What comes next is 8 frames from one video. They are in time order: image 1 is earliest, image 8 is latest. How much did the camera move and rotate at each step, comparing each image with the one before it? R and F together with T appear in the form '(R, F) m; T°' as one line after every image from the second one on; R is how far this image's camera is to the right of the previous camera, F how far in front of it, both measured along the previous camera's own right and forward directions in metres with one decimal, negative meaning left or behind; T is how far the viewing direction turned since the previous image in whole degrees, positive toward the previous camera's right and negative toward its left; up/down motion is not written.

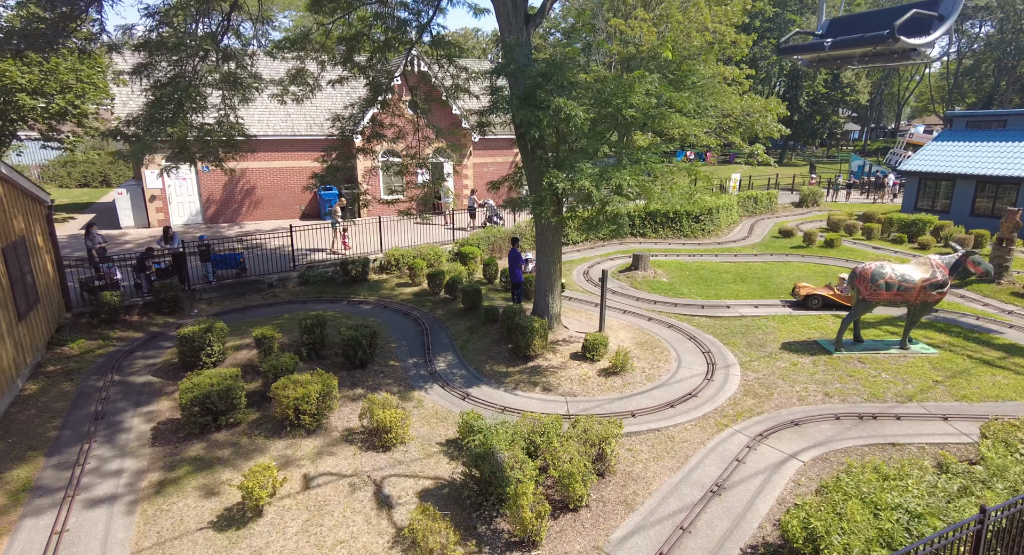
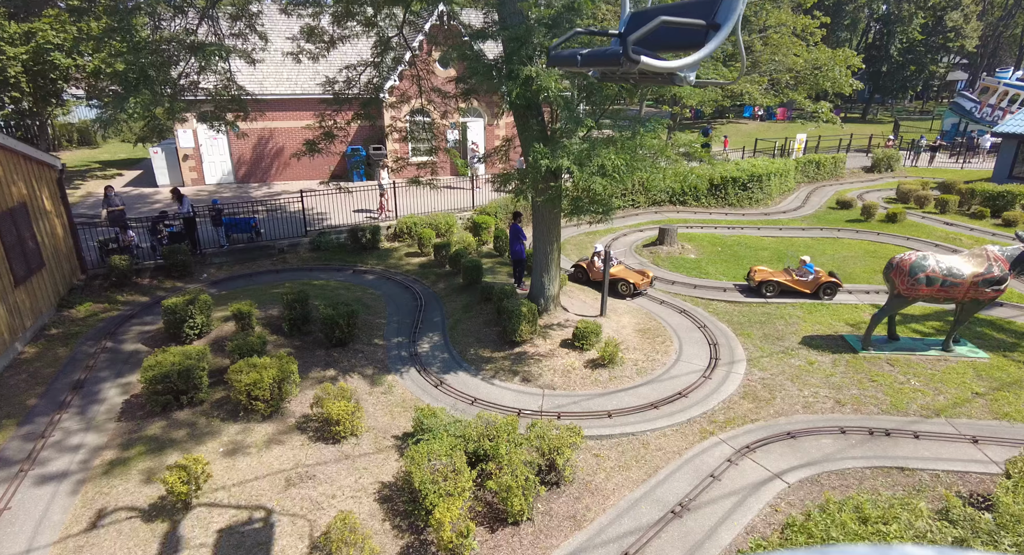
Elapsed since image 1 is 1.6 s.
(+1.3, +0.7) m; -6°
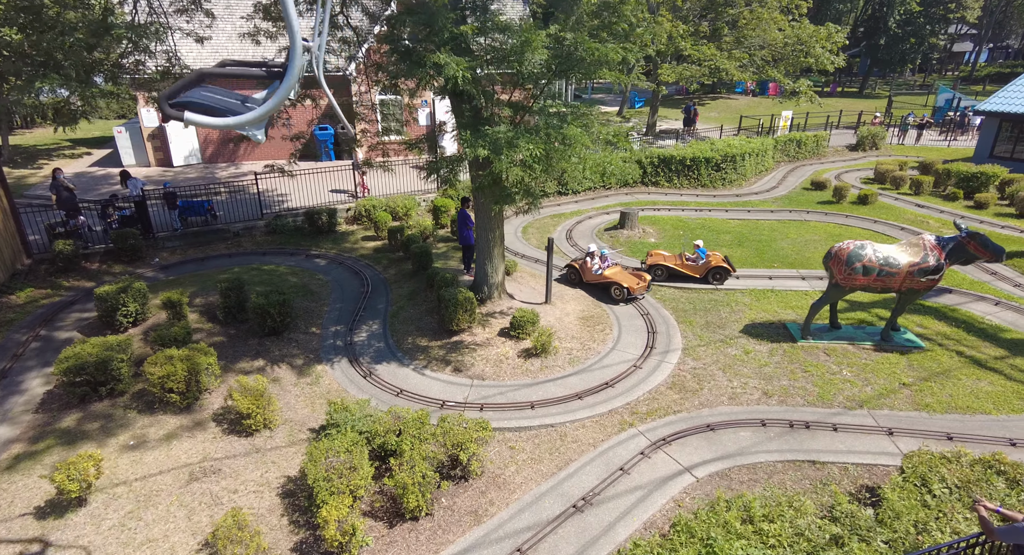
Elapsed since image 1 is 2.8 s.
(+1.2, +0.1) m; 0°
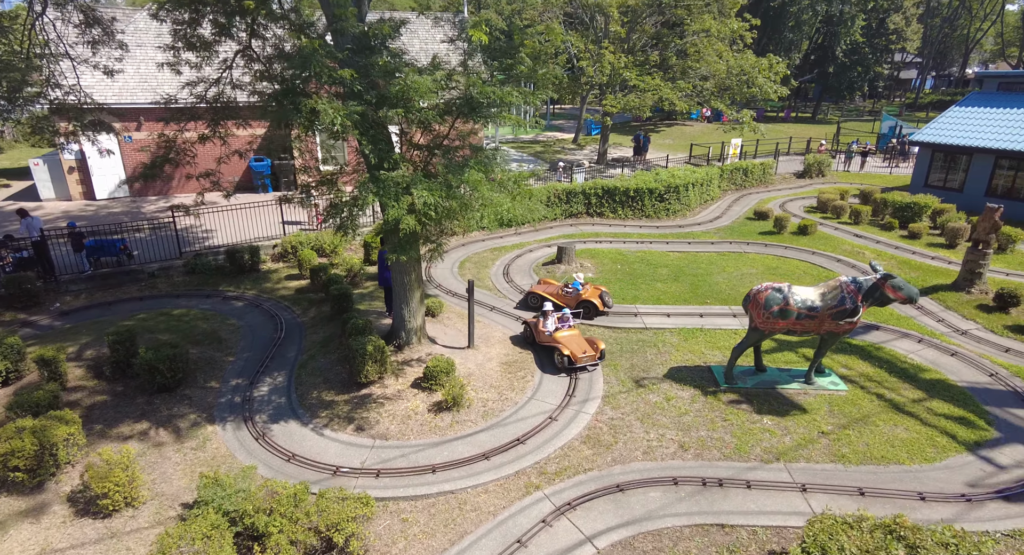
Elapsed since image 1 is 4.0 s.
(+1.1, +0.4) m; +3°
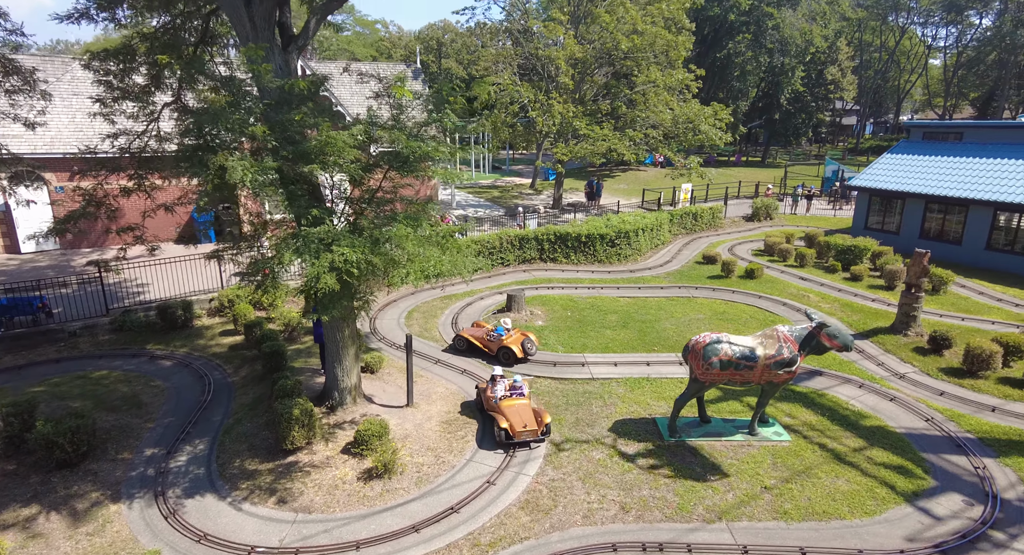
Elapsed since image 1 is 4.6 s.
(+0.6, +0.2) m; +3°
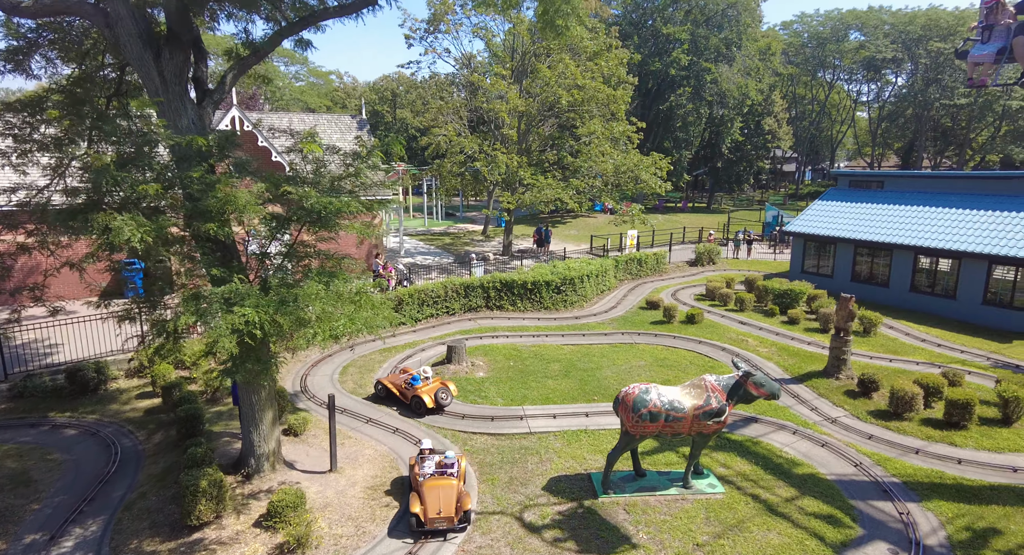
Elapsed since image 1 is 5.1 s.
(+0.6, +0.1) m; +4°
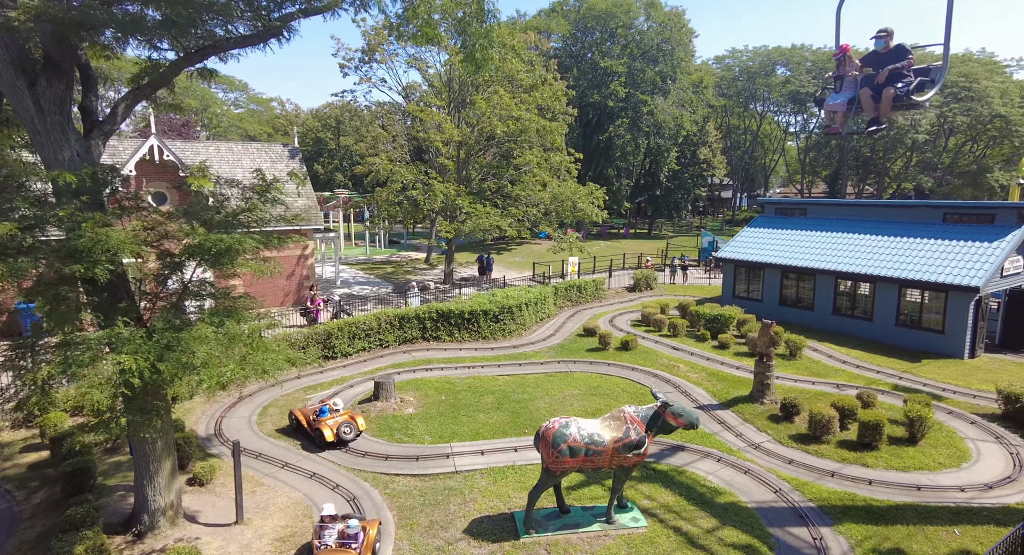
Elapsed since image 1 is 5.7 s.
(+0.7, +0.1) m; +5°
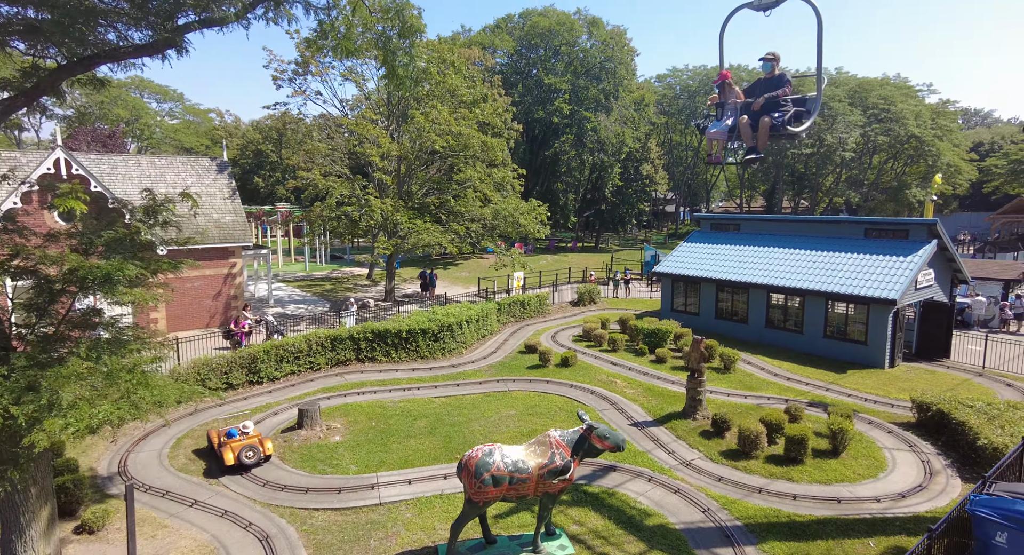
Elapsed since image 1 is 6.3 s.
(+0.6, +0.2) m; +5°
